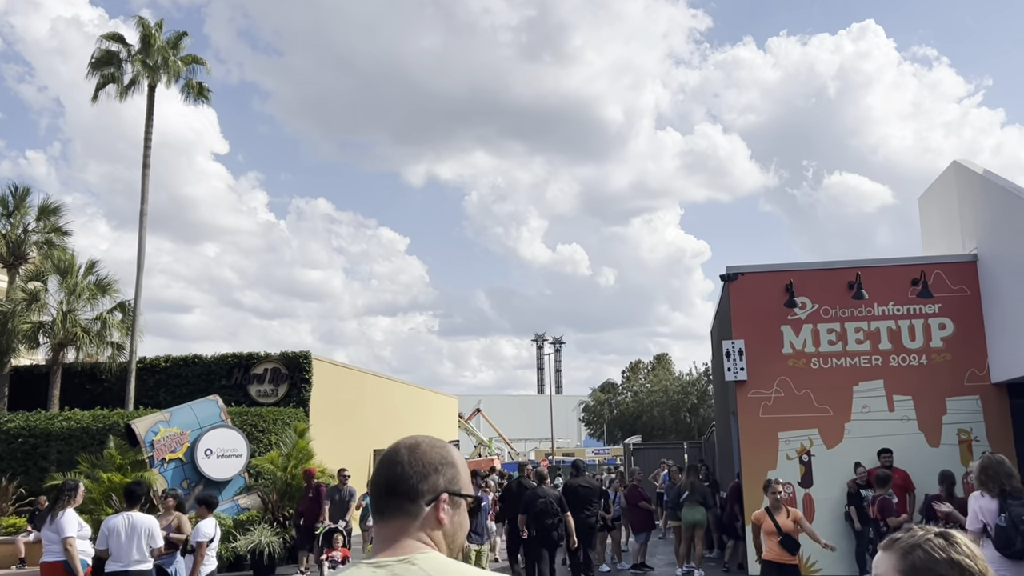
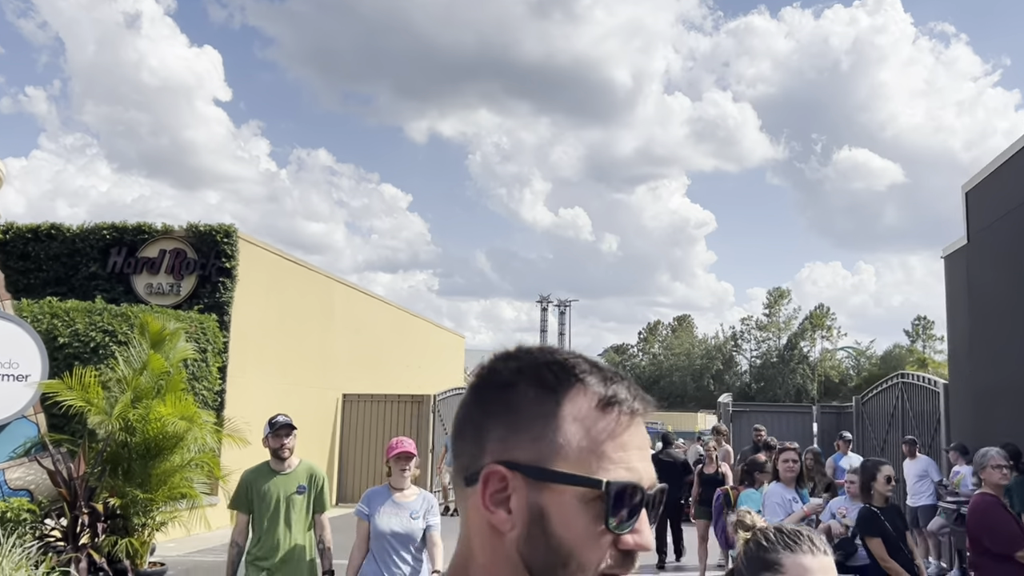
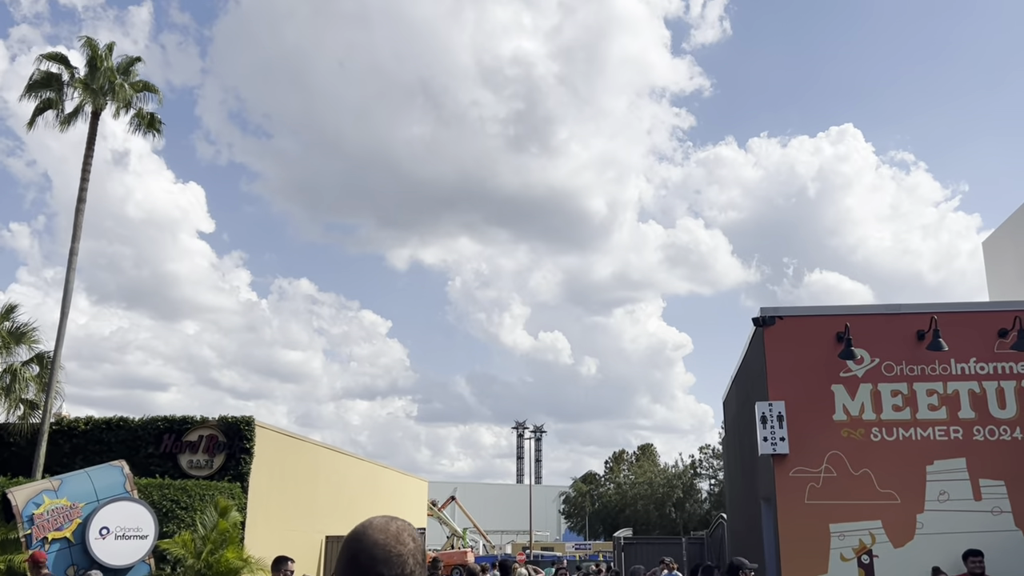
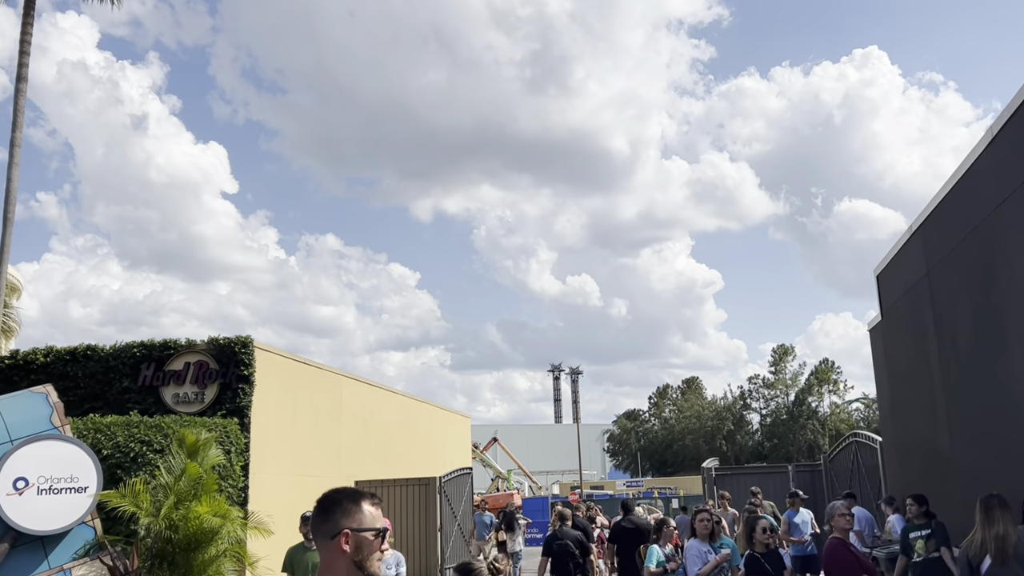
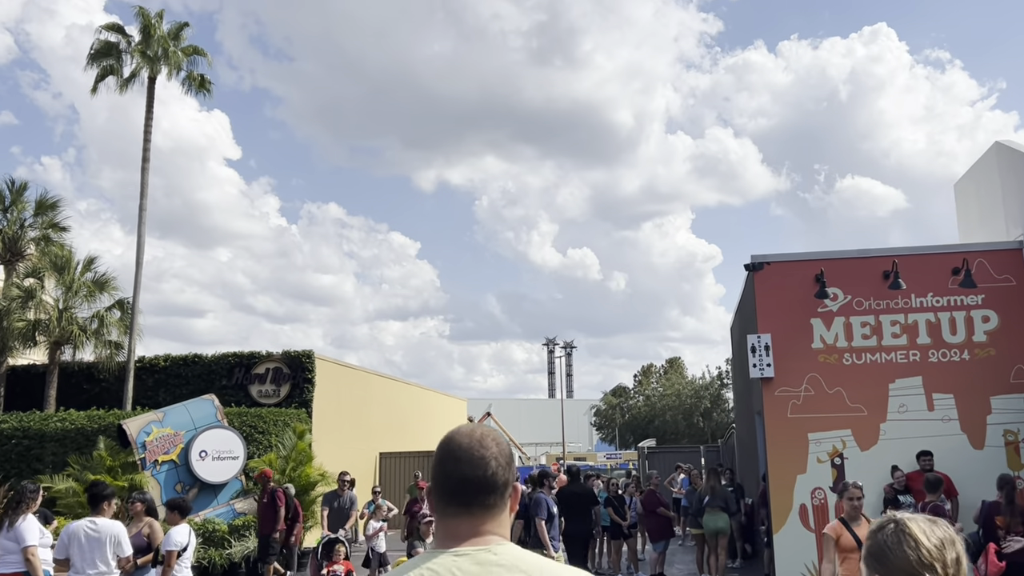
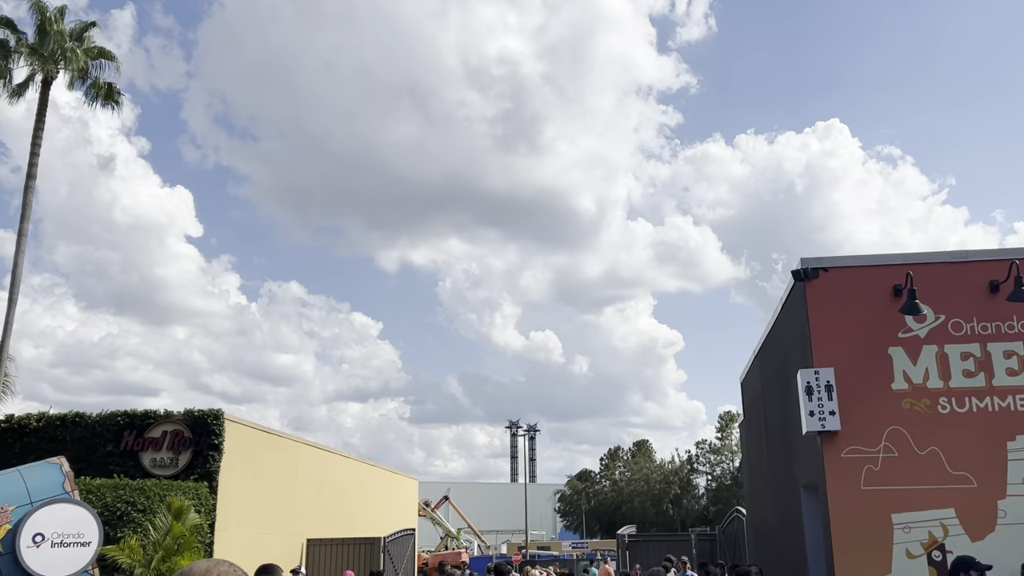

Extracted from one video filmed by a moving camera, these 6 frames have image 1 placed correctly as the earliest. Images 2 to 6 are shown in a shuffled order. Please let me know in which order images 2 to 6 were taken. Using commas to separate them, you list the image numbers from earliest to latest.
5, 3, 6, 4, 2
